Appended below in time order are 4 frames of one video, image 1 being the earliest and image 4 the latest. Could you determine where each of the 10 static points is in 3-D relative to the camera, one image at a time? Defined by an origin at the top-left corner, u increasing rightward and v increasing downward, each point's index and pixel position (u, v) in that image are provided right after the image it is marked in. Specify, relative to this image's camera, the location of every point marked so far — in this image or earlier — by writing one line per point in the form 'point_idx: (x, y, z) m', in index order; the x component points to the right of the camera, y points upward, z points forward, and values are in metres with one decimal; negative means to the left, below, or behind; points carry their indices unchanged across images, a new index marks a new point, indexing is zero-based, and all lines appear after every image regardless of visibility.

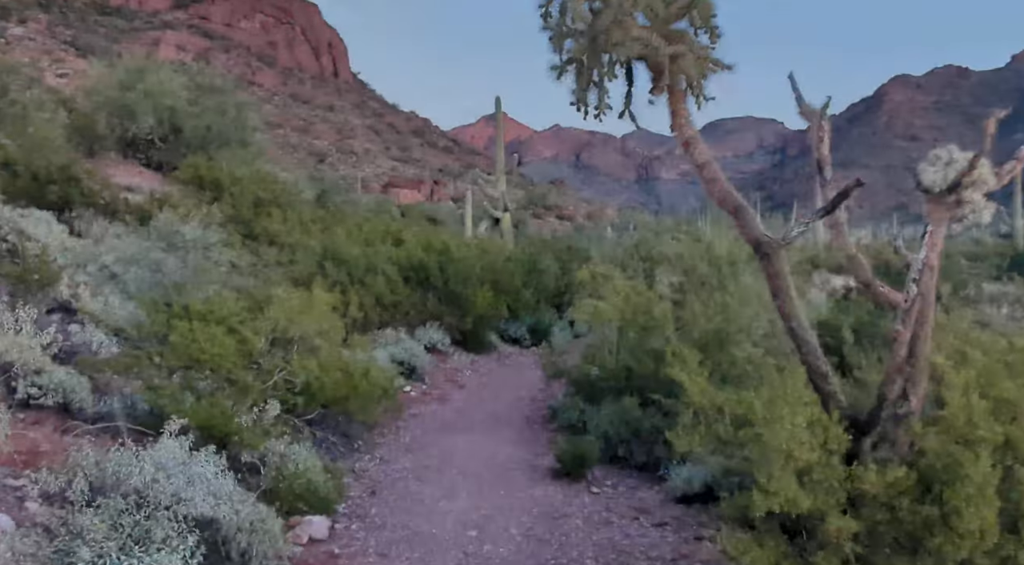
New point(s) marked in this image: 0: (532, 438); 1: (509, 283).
0: (+0.2, -1.6, +9.8) m
1: (-0.1, 0.0, +18.2) m
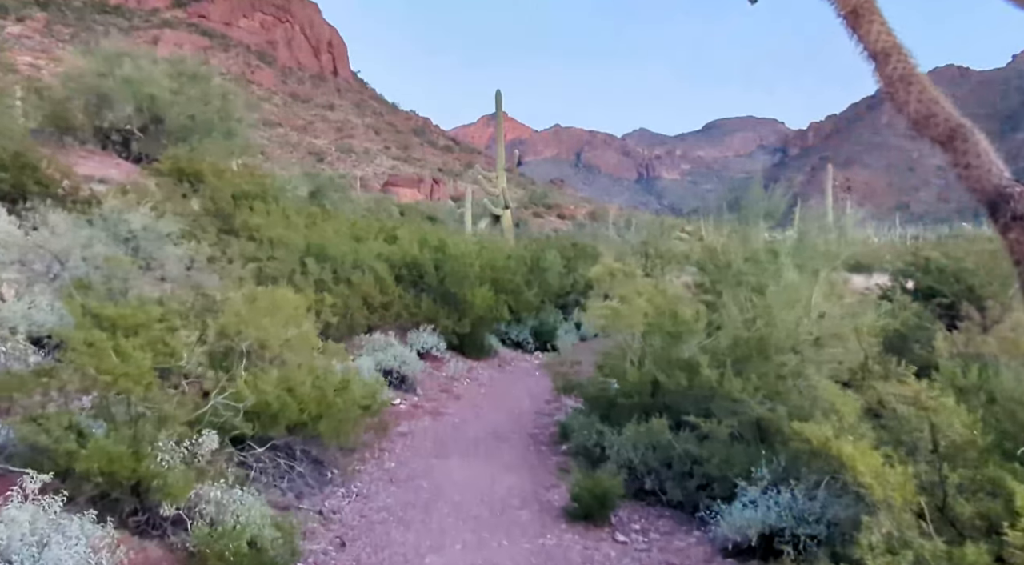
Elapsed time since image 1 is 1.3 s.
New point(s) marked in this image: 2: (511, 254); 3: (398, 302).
0: (+0.2, -1.5, +8.3) m
1: (0.0, 0.0, +16.7) m
2: (0.0, +0.5, +18.5) m
3: (-1.7, -0.3, +14.2) m
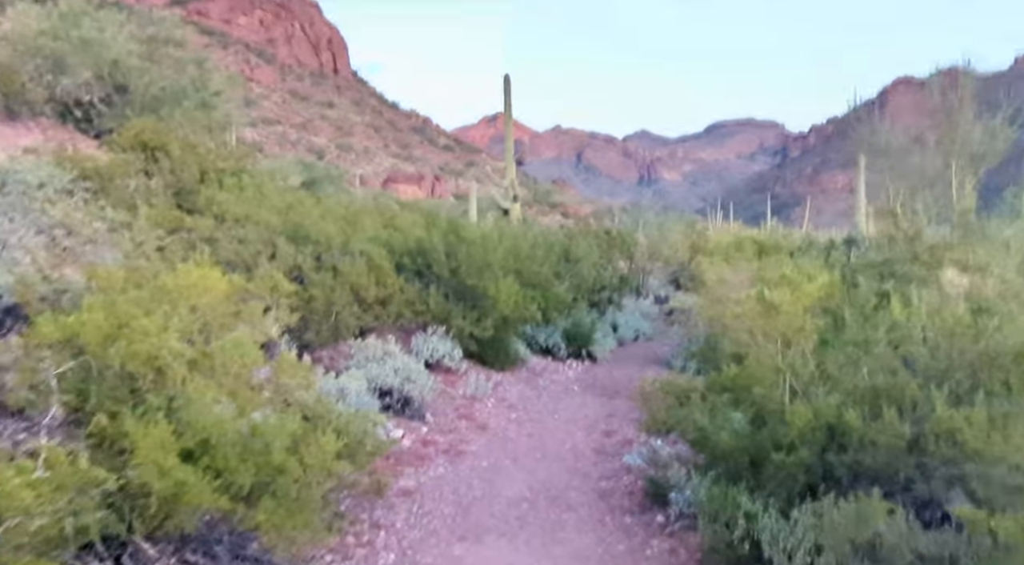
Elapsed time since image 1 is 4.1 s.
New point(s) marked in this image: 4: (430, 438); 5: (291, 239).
0: (+0.6, -1.4, +5.1) m
1: (+0.4, +0.1, +13.5) m
2: (+0.4, +0.7, +15.3) m
3: (-1.3, -0.2, +11.0) m
4: (-0.7, -1.3, +8.0) m
5: (-2.4, +0.5, +10.6) m
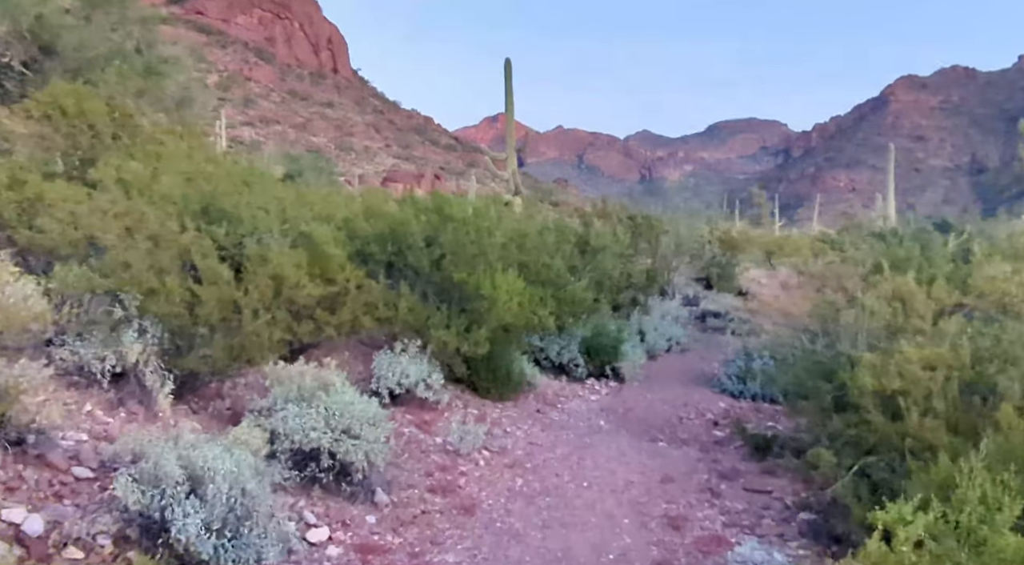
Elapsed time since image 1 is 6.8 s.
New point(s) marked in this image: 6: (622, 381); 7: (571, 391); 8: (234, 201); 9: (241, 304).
0: (+0.6, -1.4, +1.7) m
1: (+0.4, +0.2, +10.1) m
2: (+0.4, +0.7, +12.0) m
3: (-1.2, -0.1, +7.7) m
4: (-0.6, -1.2, +4.7) m
5: (-2.4, +0.5, +7.3) m
6: (+1.2, -1.1, +10.7) m
7: (+0.6, -1.1, +9.6) m
8: (-2.1, +0.7, +7.4) m
9: (-1.8, -0.2, +6.4) m
